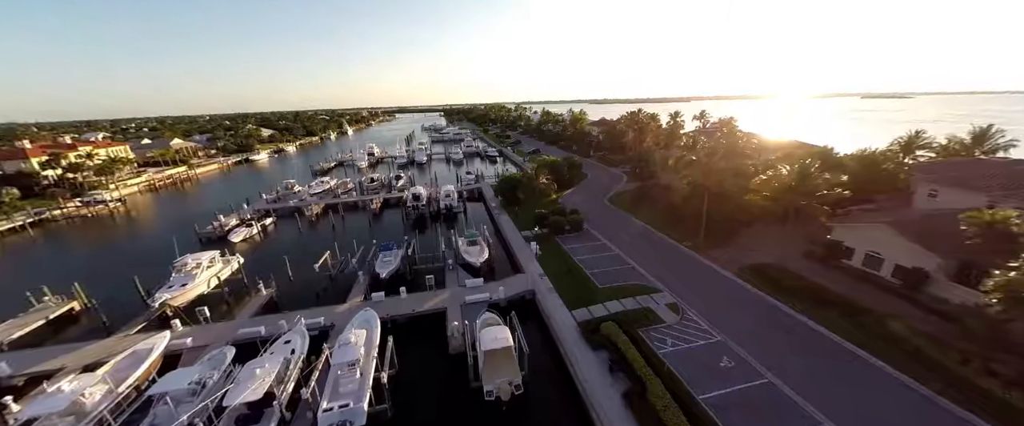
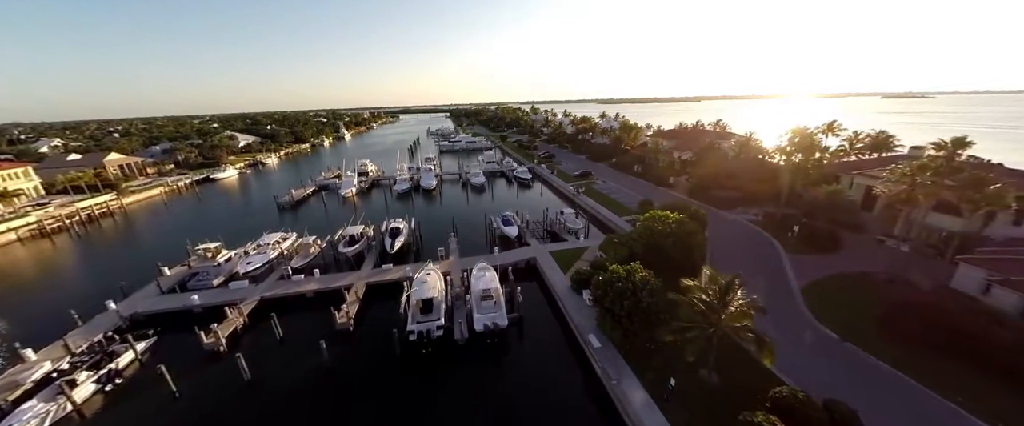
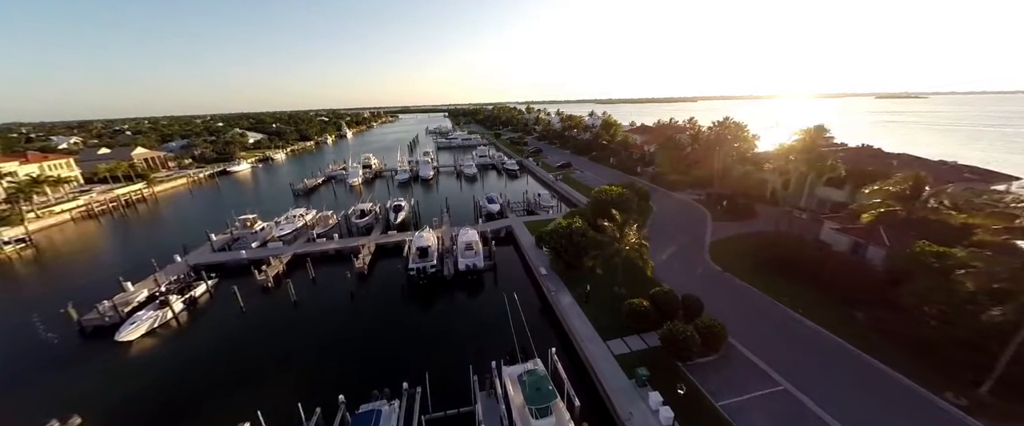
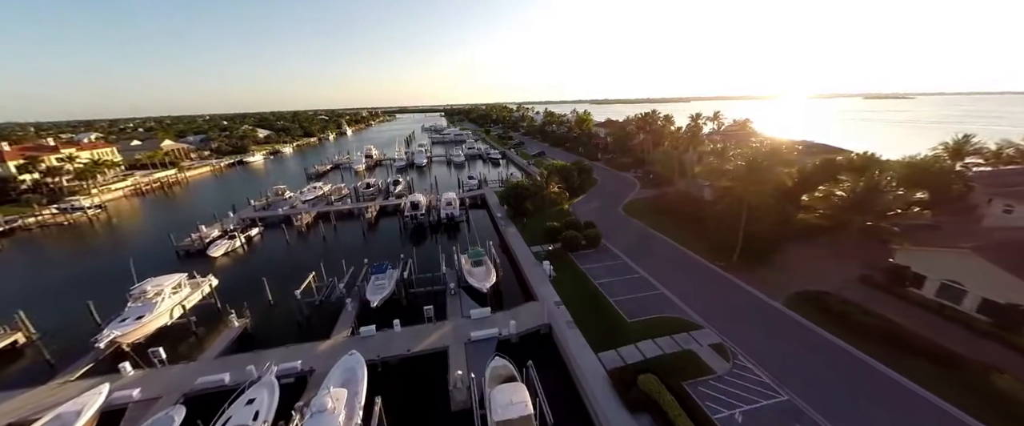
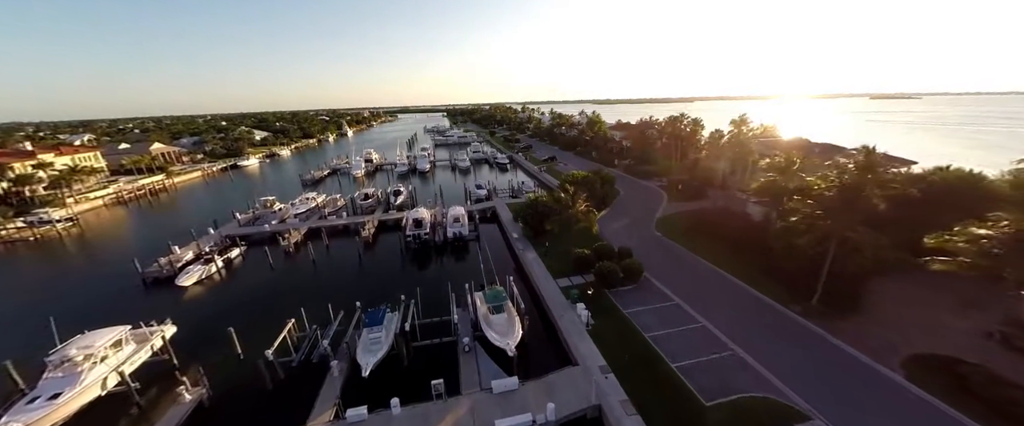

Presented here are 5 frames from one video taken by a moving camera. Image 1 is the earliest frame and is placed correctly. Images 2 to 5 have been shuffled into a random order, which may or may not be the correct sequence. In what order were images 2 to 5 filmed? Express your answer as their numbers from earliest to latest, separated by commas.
4, 5, 3, 2
